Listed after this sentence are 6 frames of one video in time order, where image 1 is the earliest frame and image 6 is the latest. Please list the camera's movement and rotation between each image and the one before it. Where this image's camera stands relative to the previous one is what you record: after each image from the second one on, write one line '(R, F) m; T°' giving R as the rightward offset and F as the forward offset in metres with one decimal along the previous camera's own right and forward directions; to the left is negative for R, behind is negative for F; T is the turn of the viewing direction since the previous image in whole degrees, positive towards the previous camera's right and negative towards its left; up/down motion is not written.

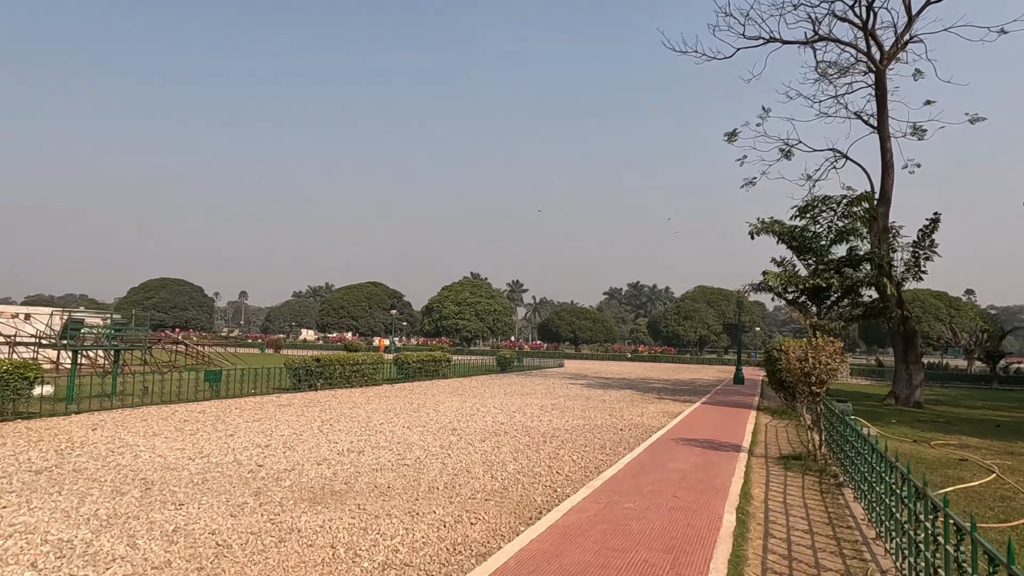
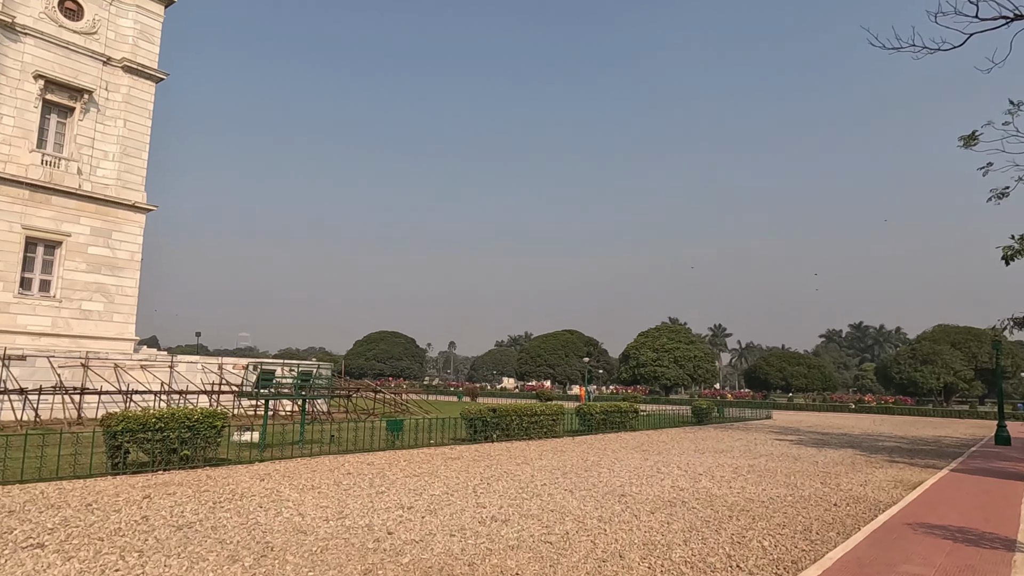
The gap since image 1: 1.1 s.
(+0.3, +1.0) m; -17°
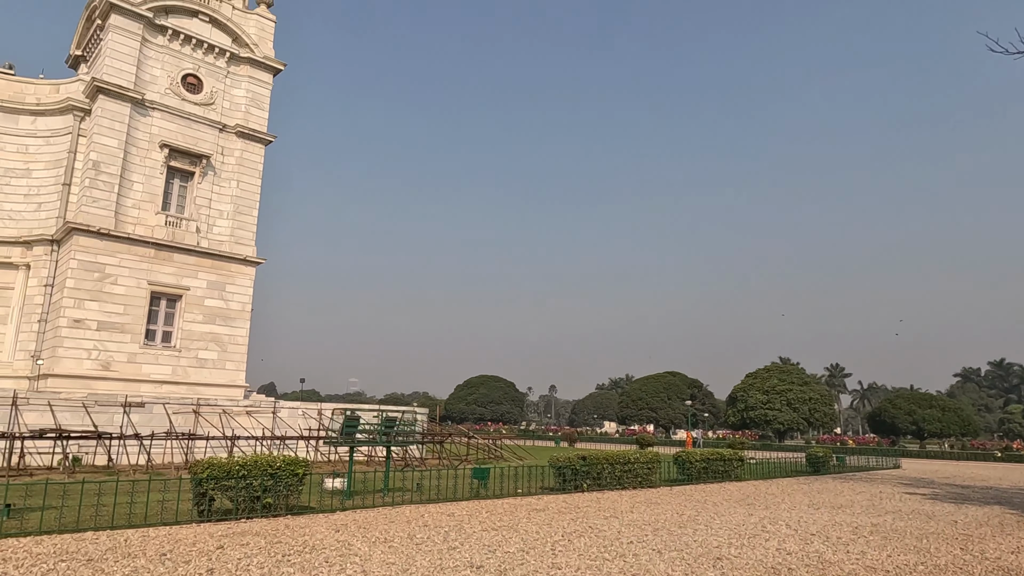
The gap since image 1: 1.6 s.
(+0.3, +0.4) m; -9°
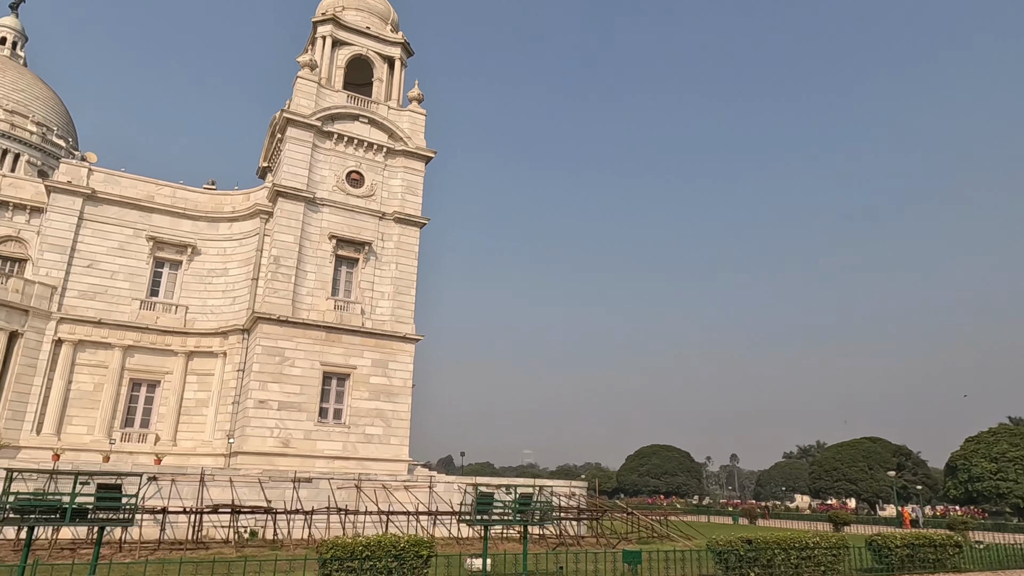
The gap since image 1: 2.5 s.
(+0.6, +0.7) m; -14°
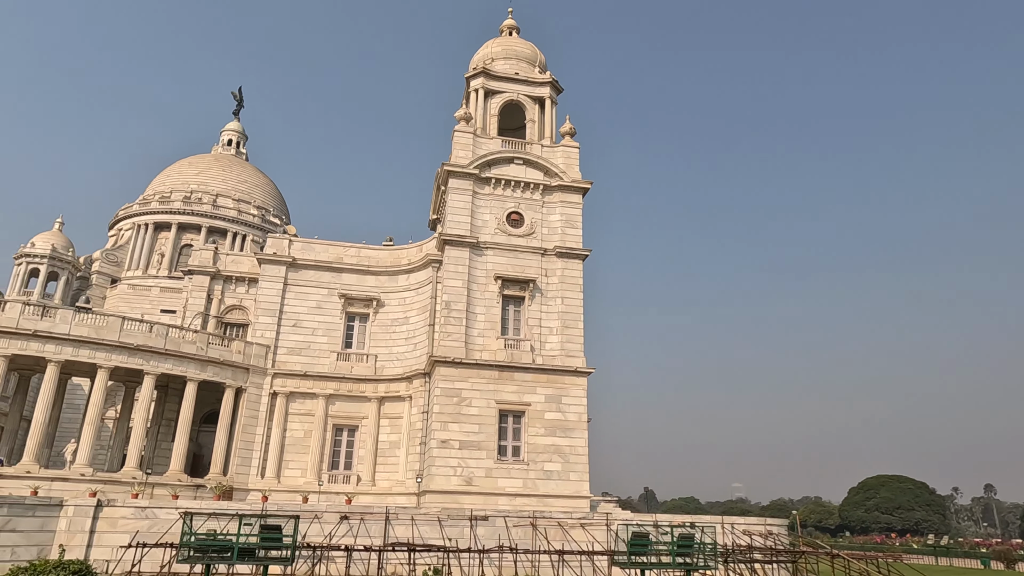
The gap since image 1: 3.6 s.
(+0.8, +0.5) m; -16°
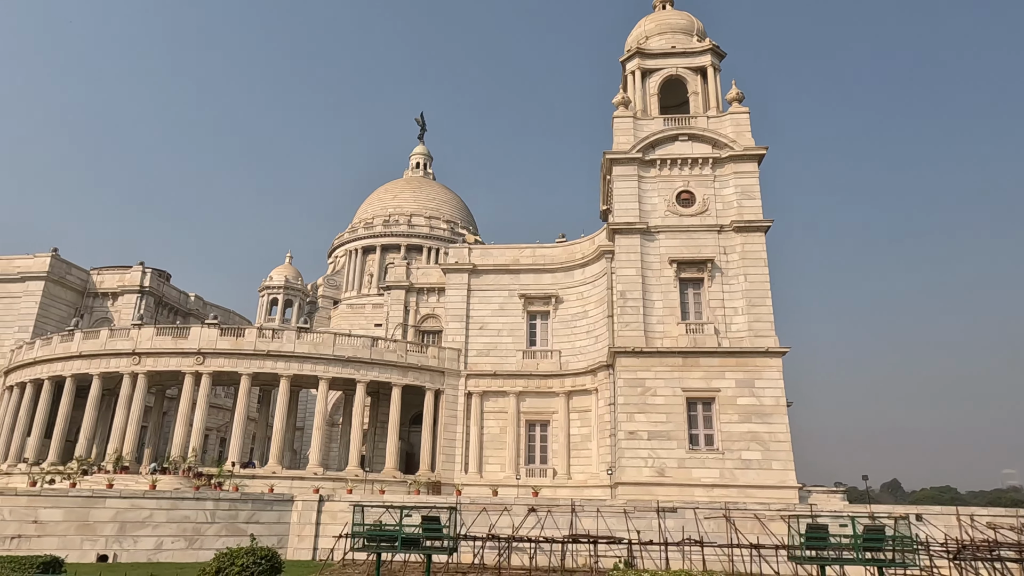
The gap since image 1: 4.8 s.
(+1.0, +0.3) m; -17°
